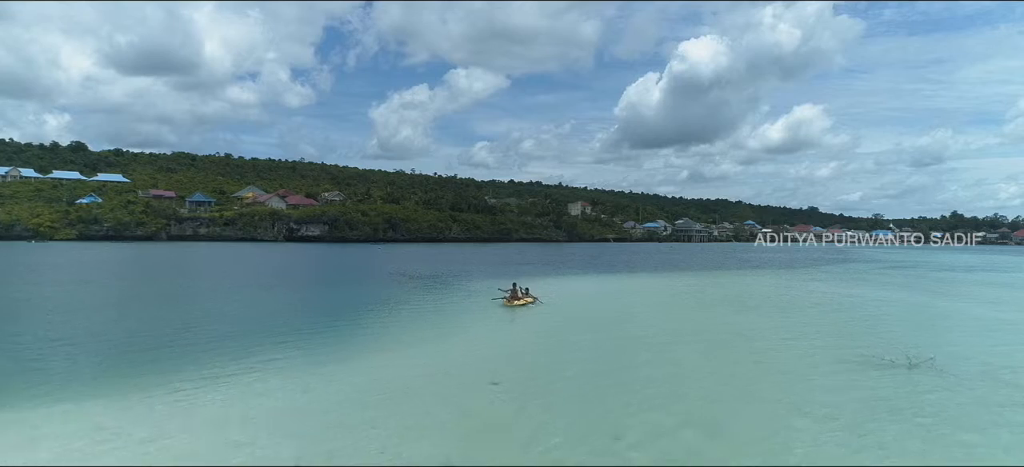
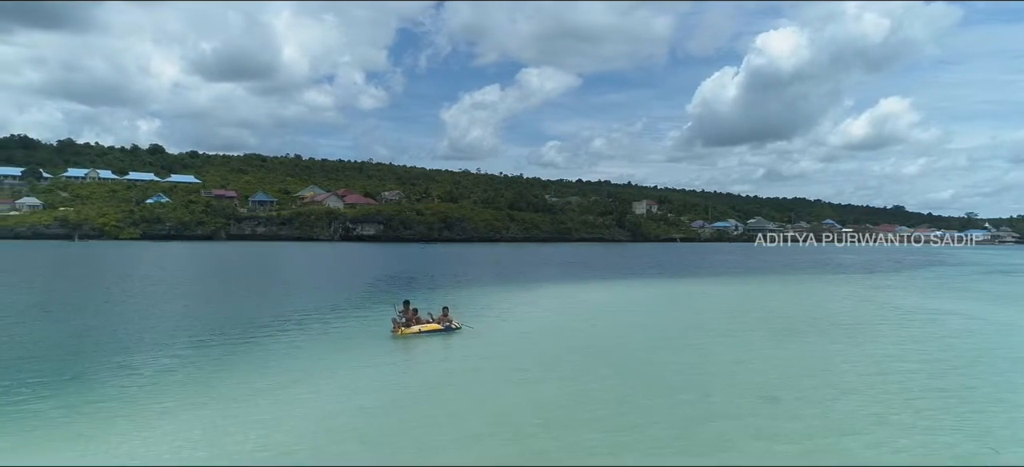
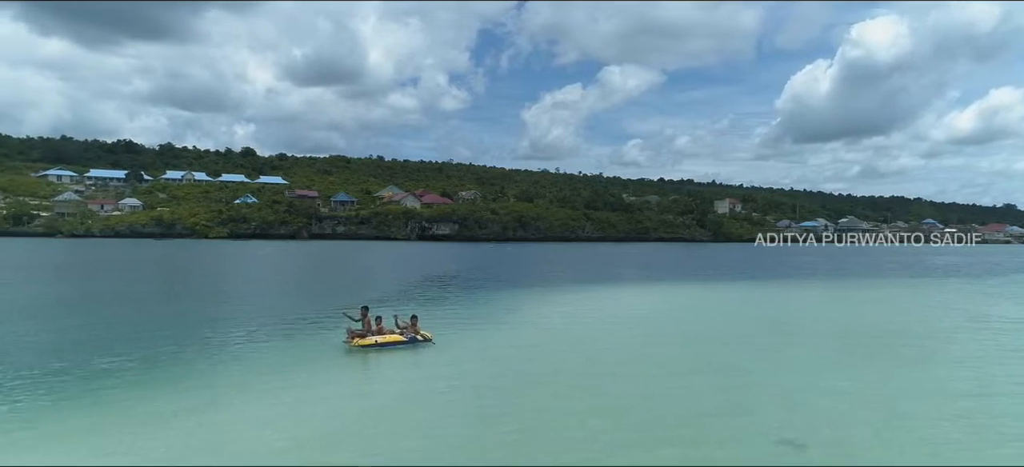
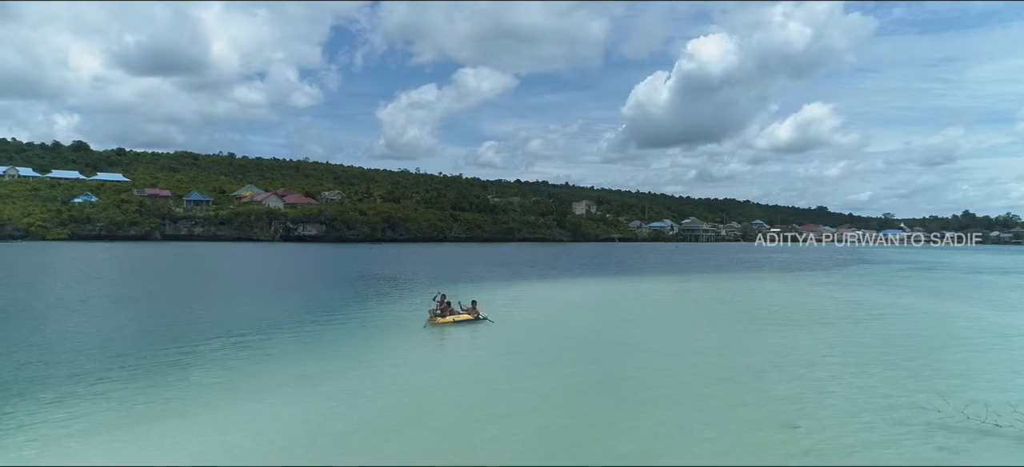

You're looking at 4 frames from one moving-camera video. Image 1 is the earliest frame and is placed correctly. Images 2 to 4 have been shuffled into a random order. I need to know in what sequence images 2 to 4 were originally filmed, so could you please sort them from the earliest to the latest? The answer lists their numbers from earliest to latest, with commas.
4, 2, 3
